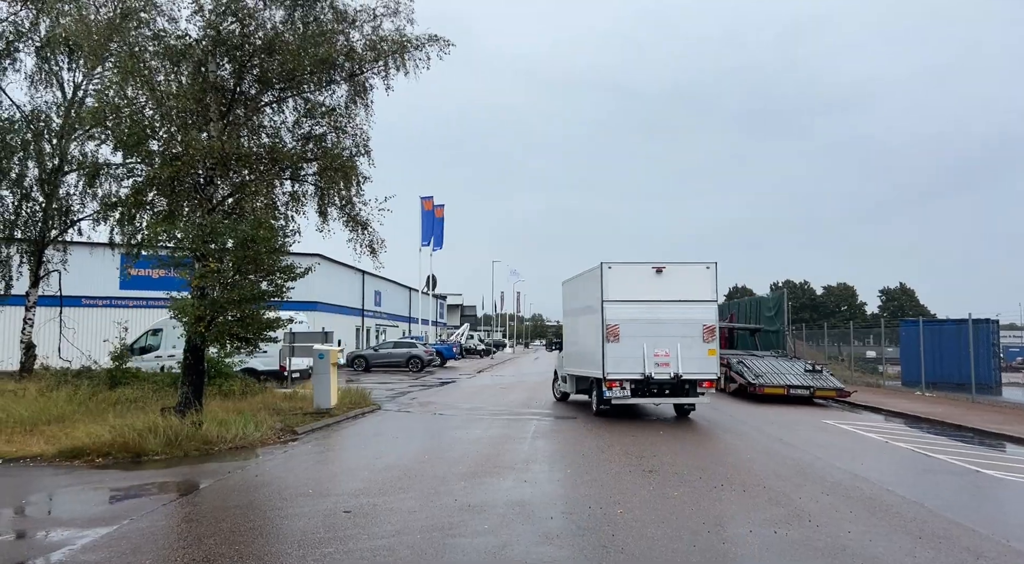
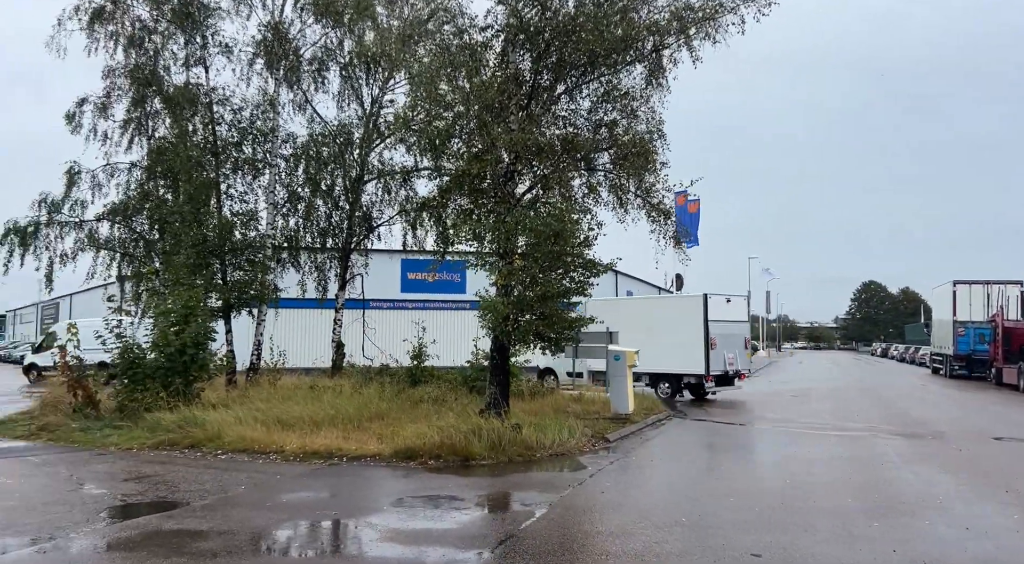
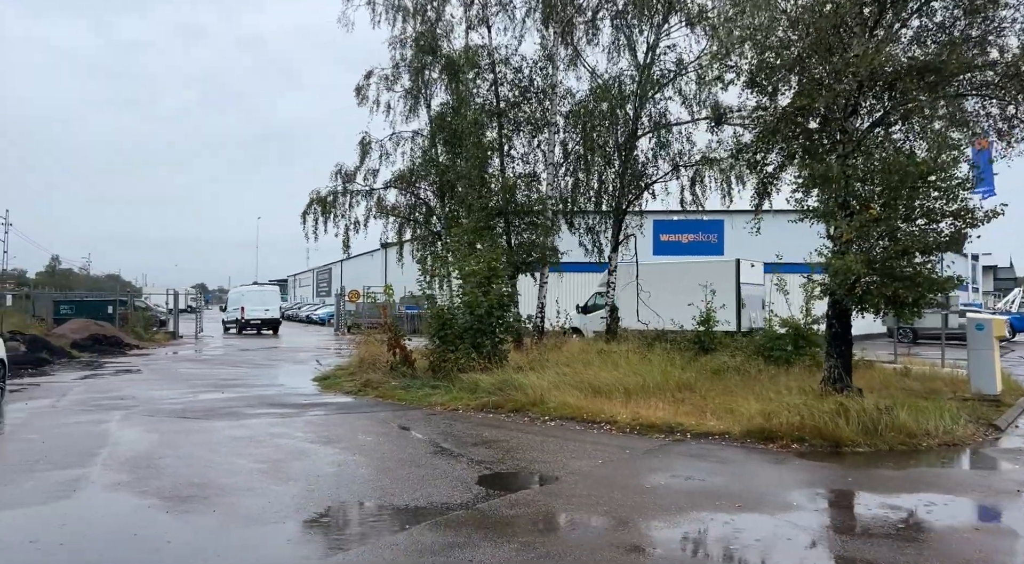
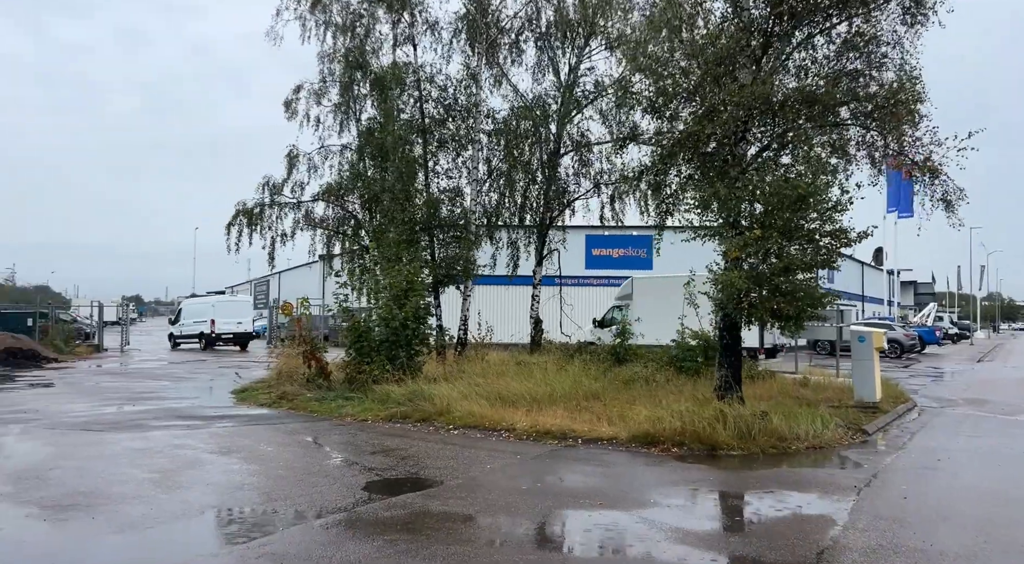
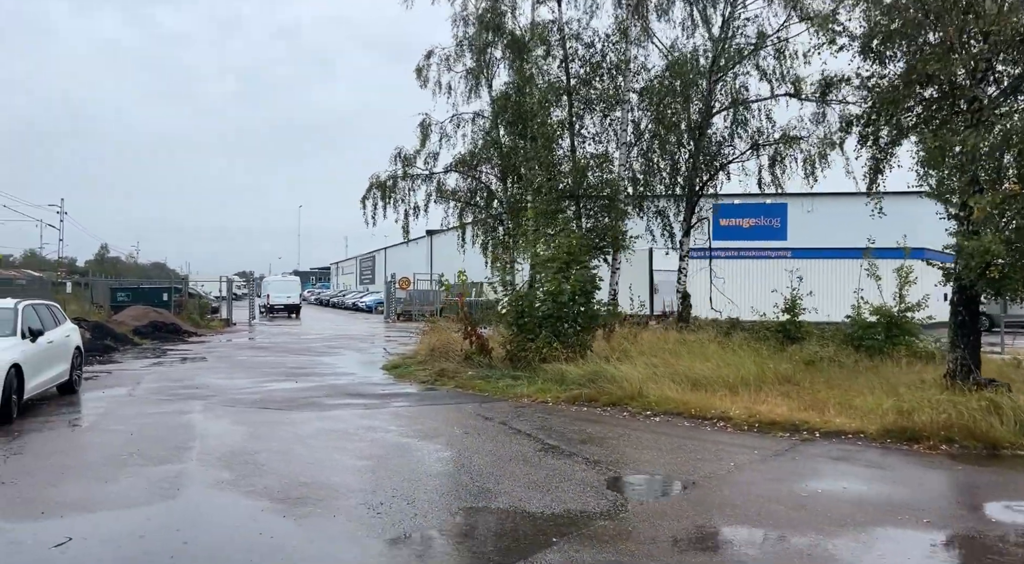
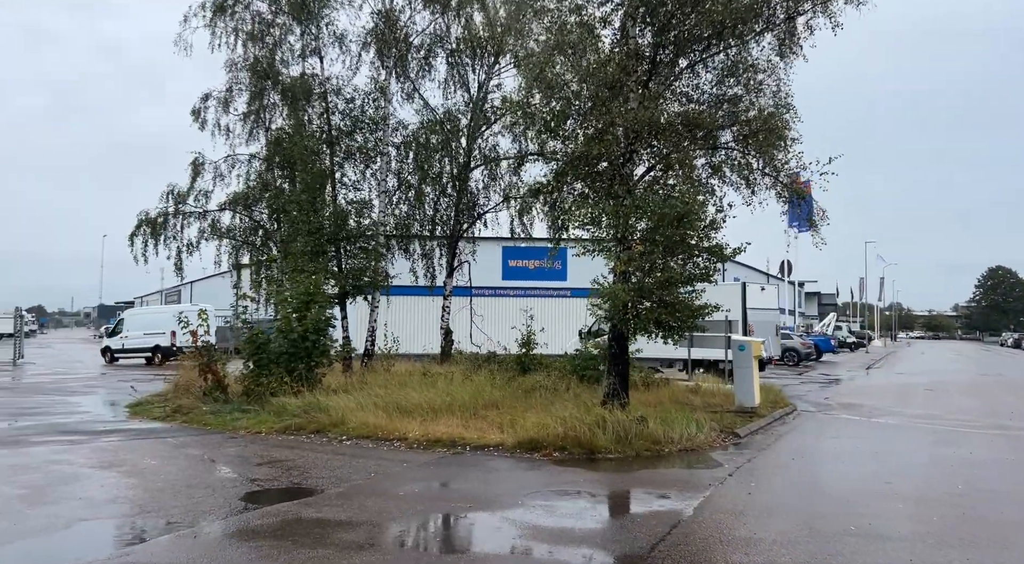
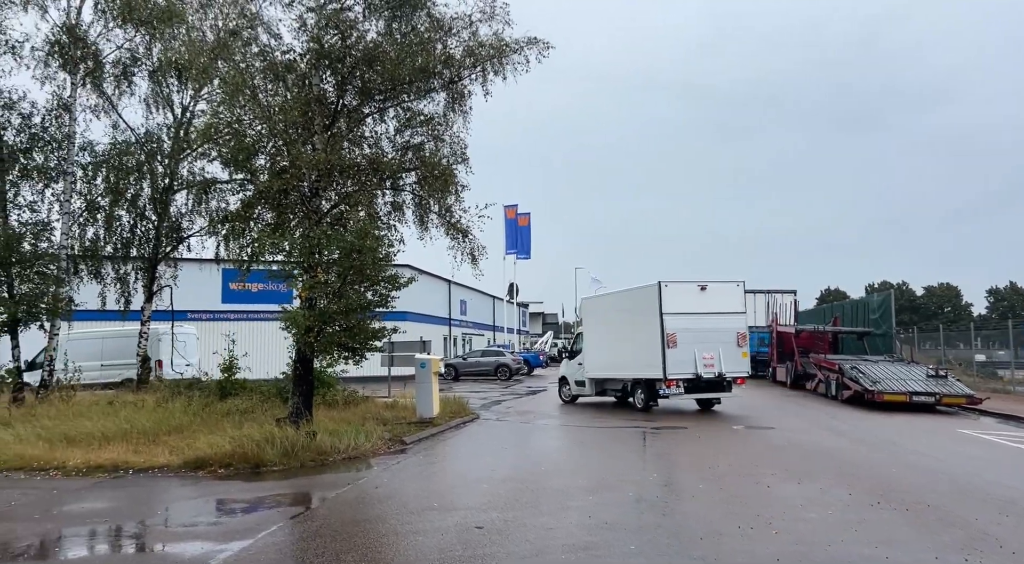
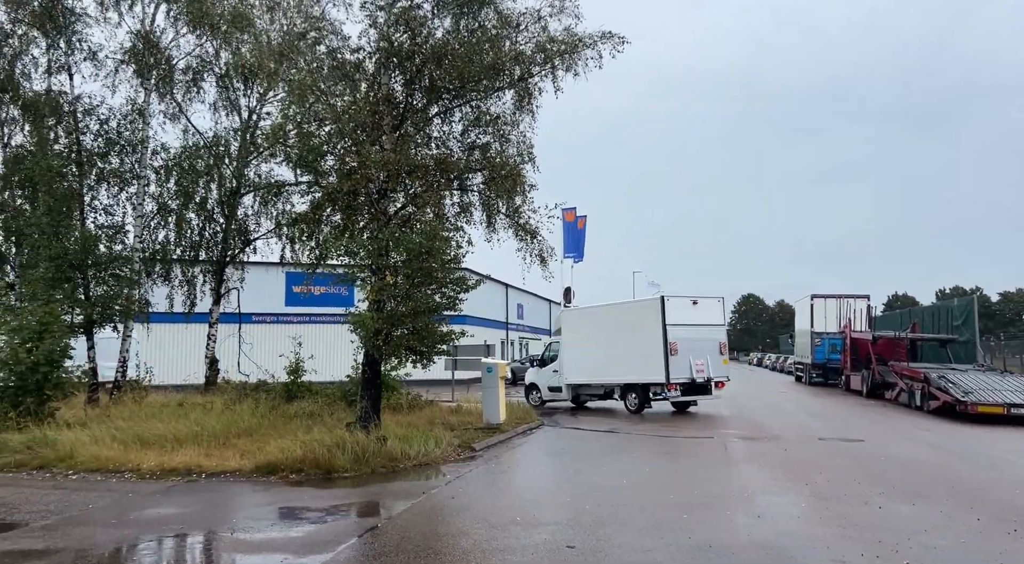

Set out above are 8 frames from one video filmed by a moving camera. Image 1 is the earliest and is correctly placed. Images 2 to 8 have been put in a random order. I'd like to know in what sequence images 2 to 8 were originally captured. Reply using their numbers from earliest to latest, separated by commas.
7, 8, 2, 6, 4, 3, 5
